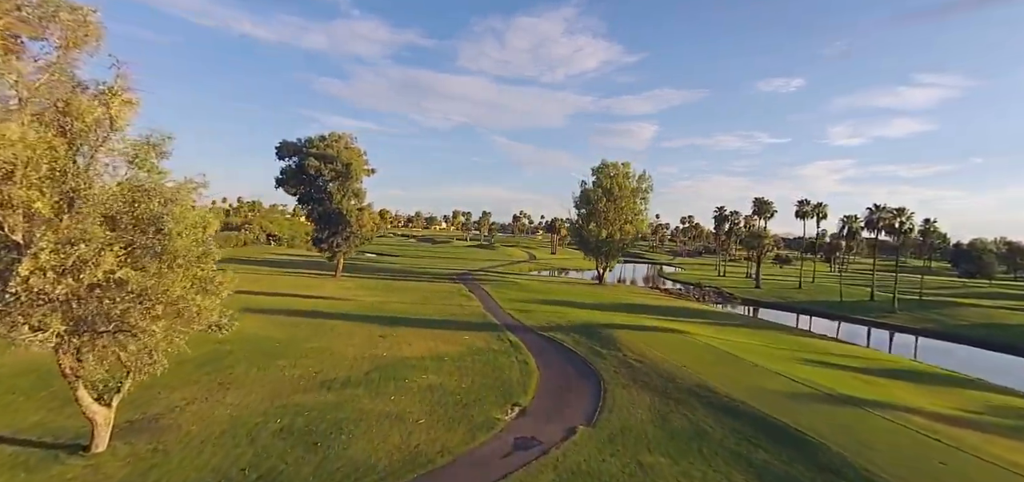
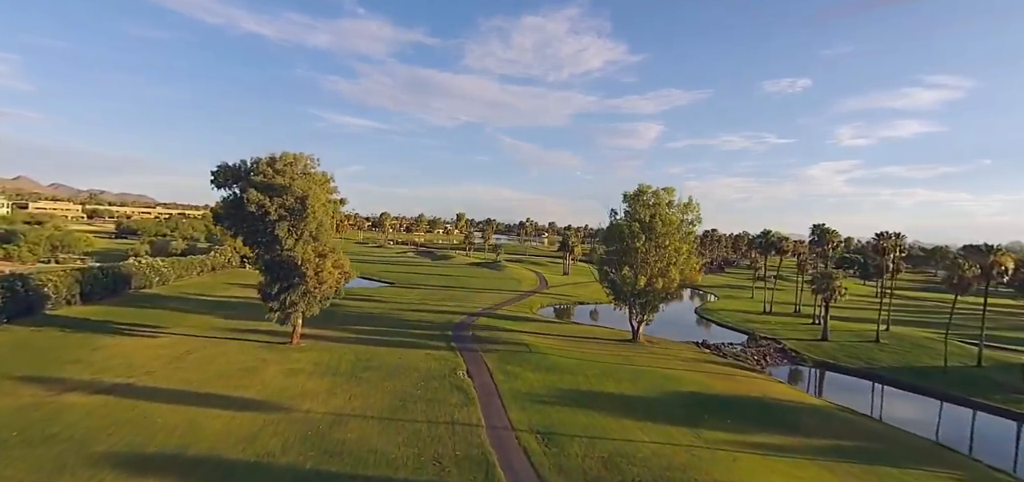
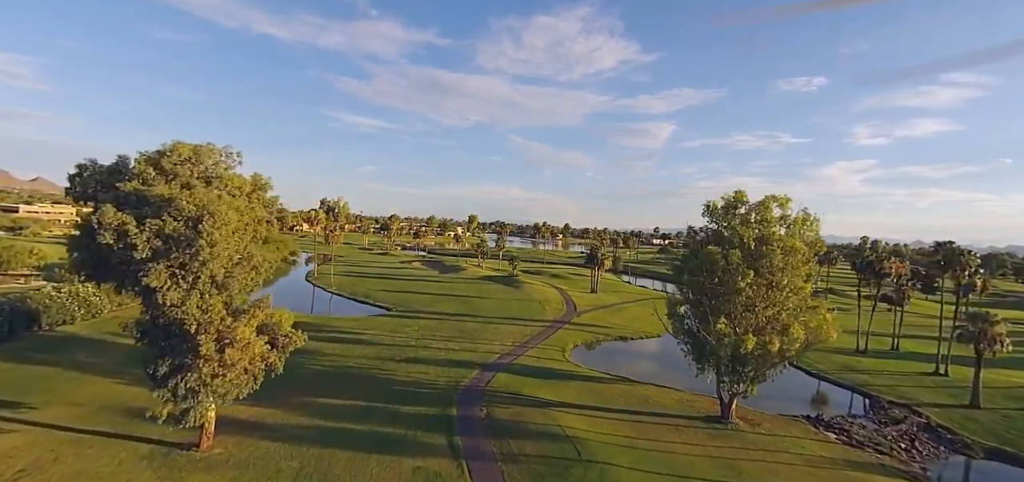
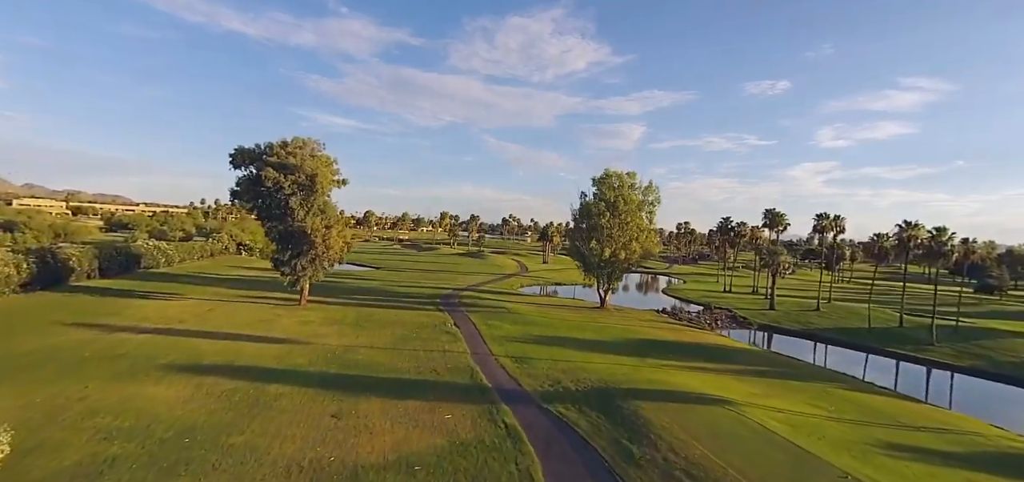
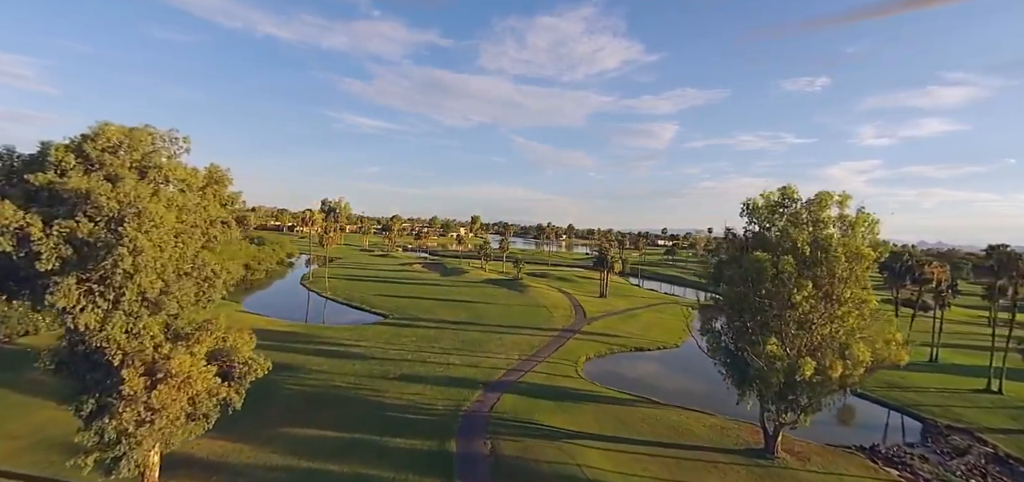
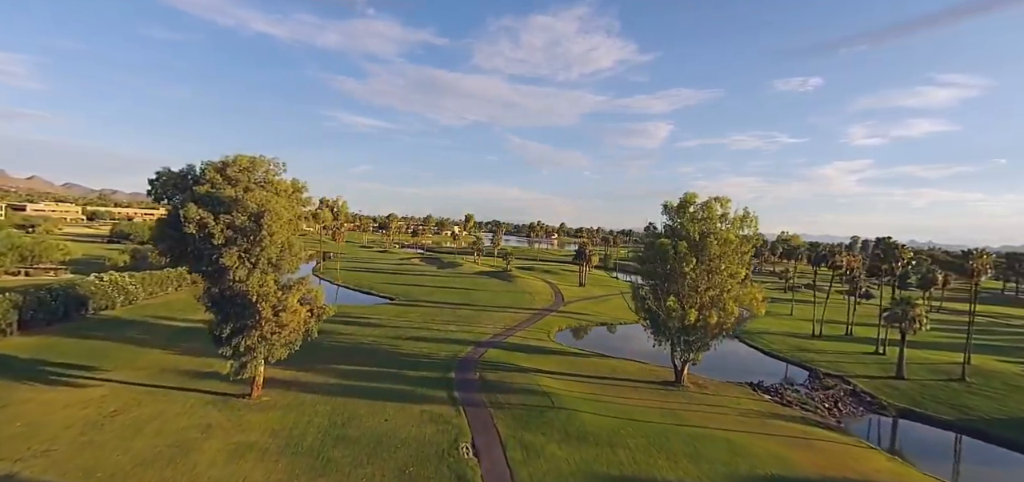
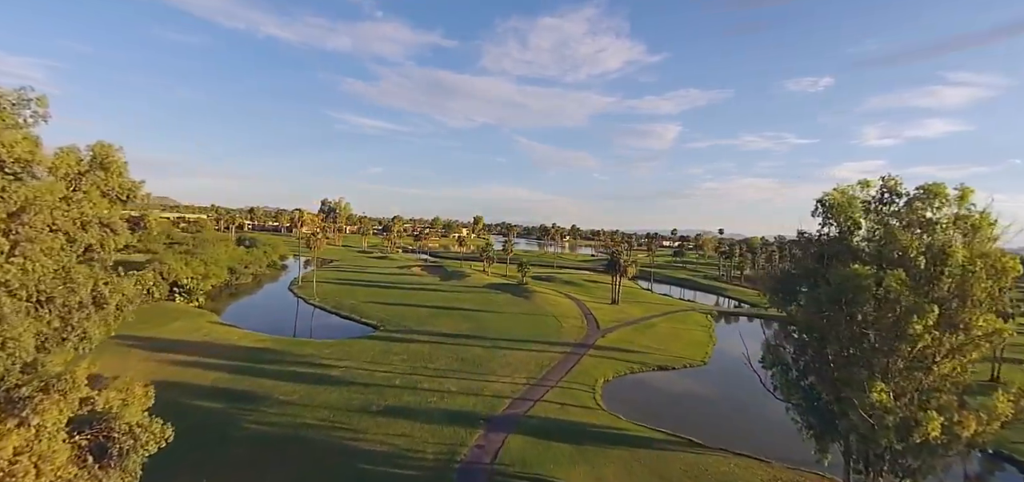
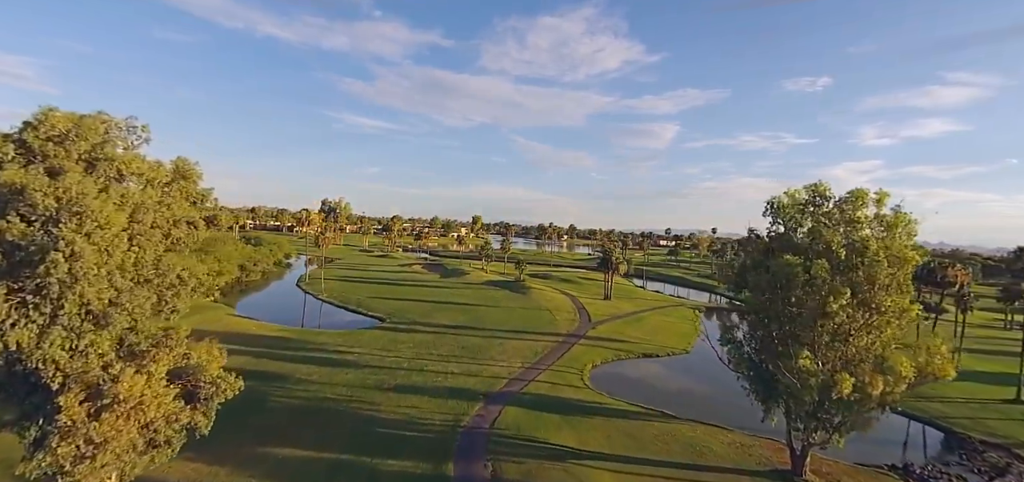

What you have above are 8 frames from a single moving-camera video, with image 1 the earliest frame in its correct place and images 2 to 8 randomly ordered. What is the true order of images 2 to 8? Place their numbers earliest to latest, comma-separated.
4, 2, 6, 3, 5, 8, 7
